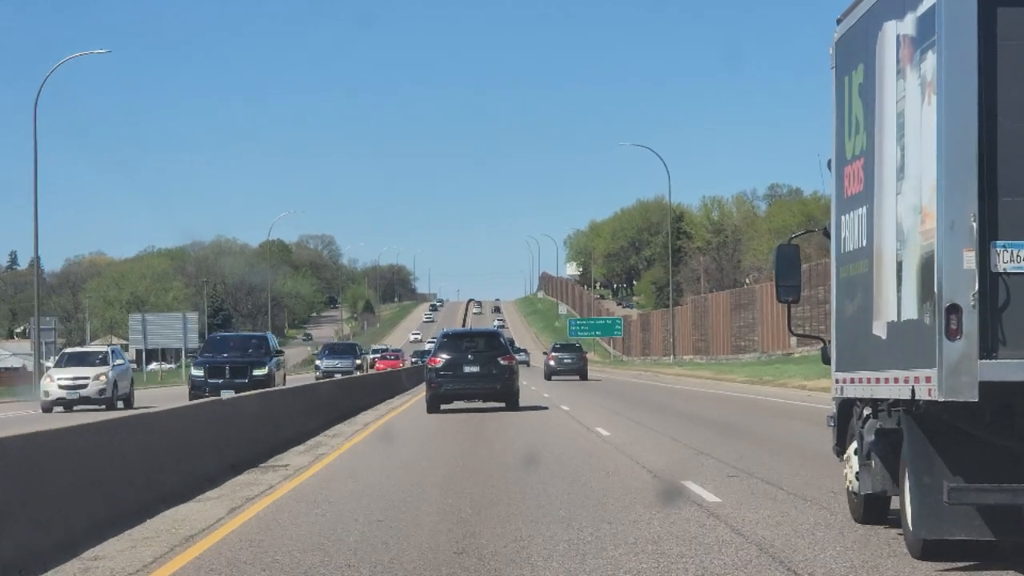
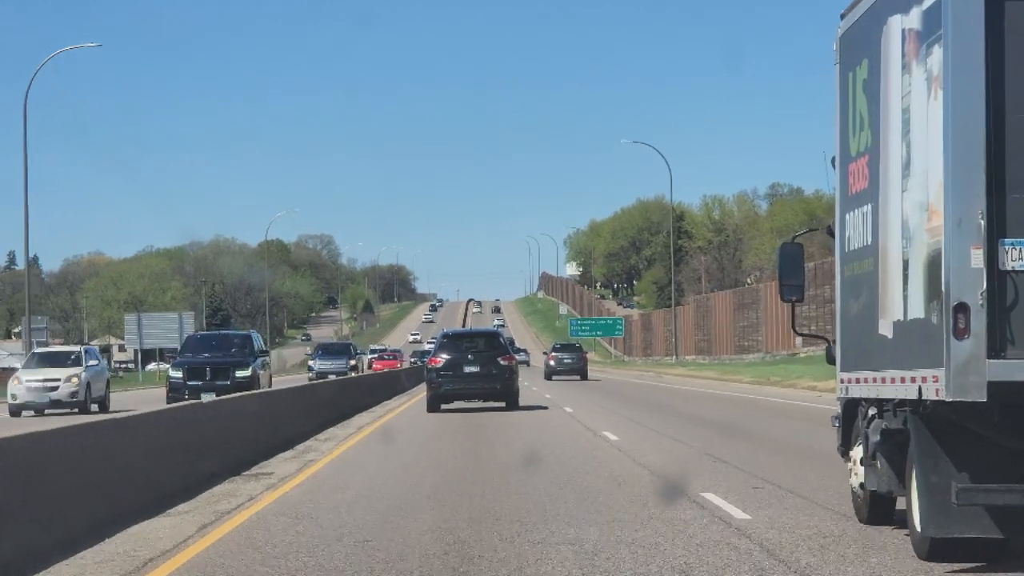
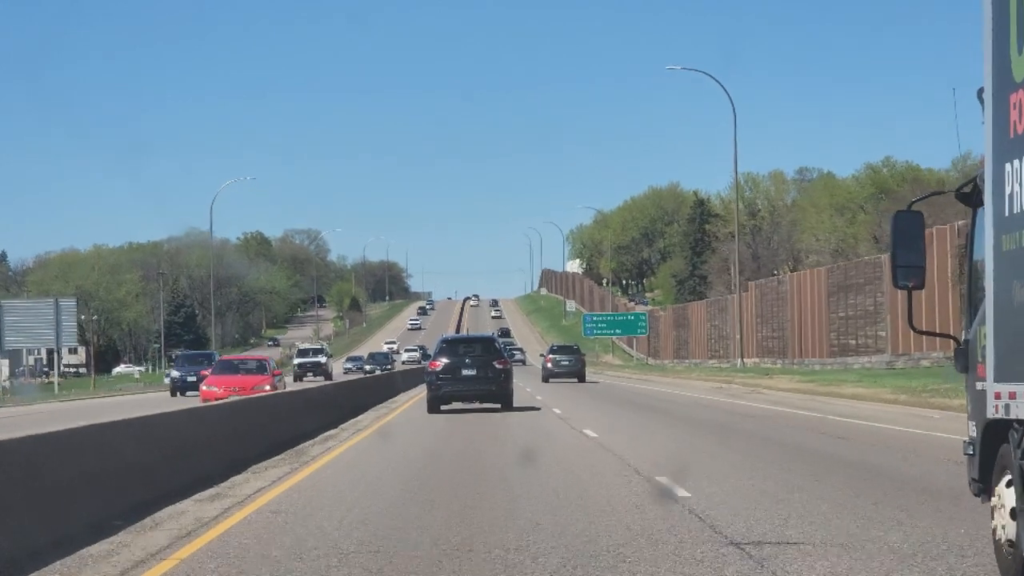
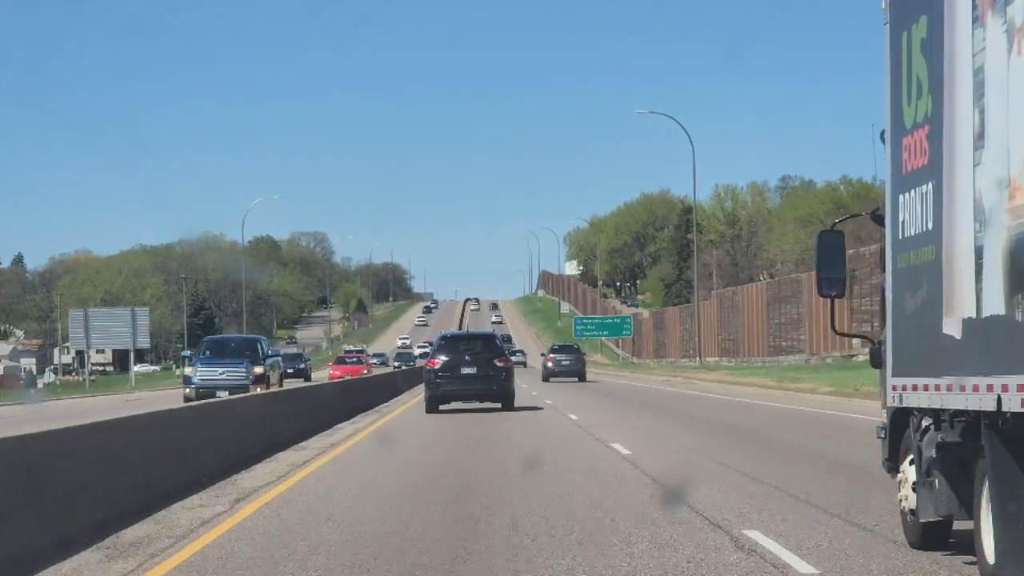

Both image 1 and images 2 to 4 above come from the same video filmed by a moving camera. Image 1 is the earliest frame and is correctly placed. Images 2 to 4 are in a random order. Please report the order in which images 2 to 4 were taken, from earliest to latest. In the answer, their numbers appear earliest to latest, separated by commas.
2, 4, 3
